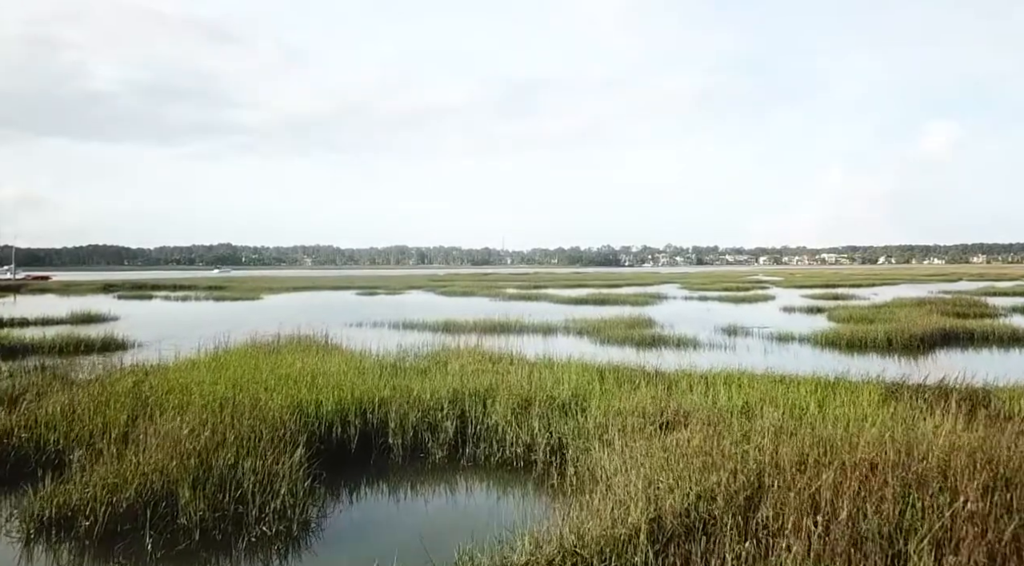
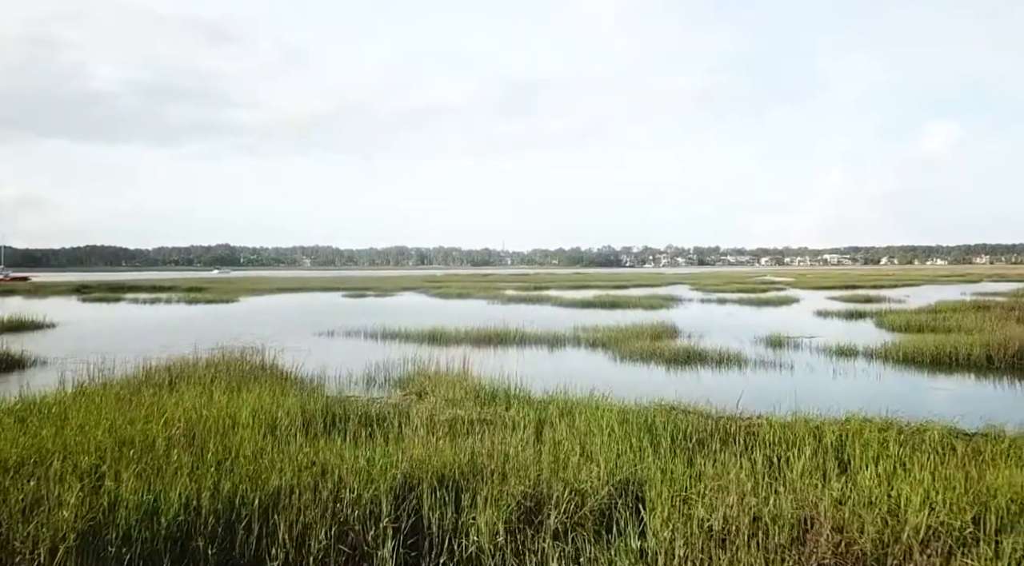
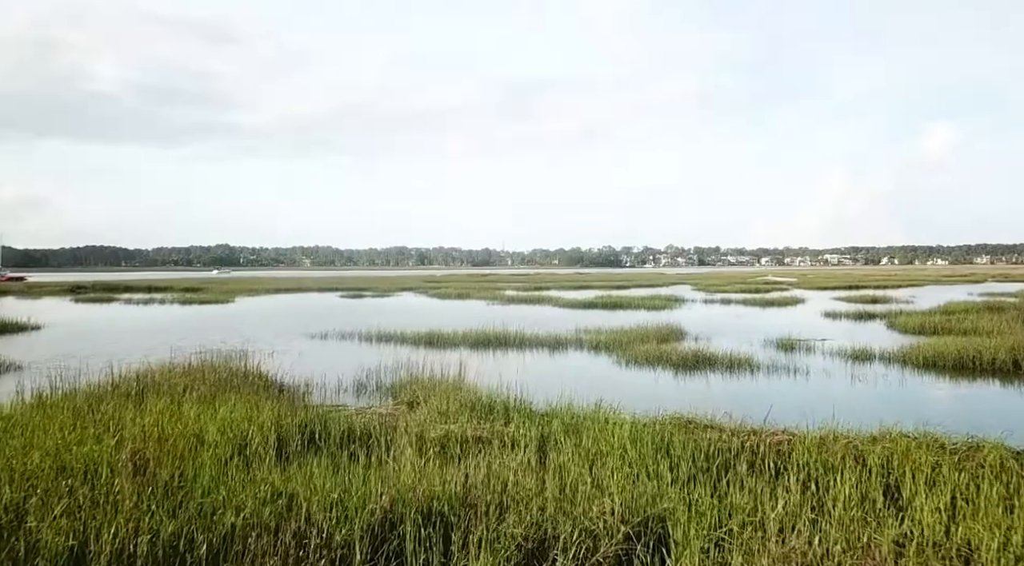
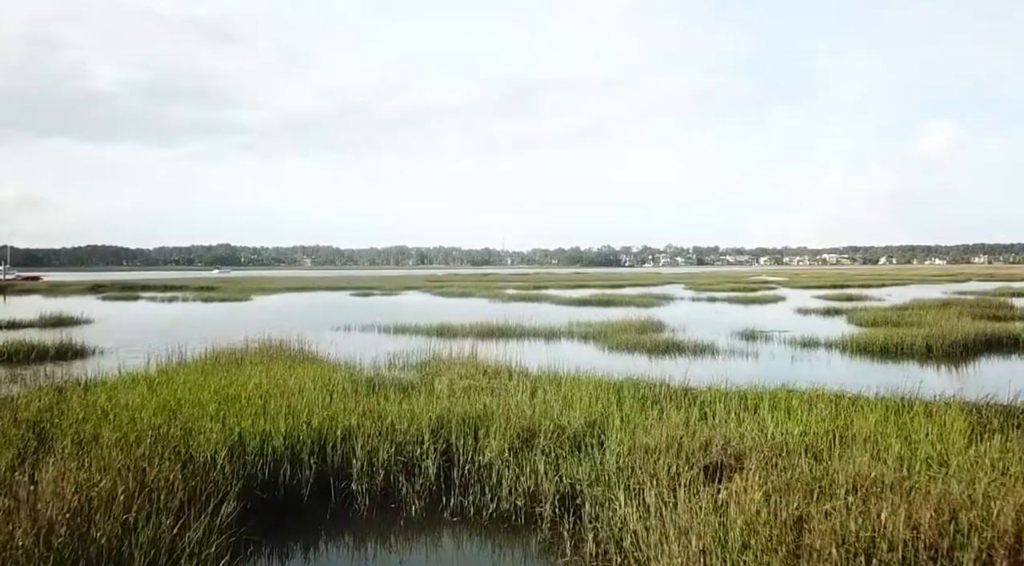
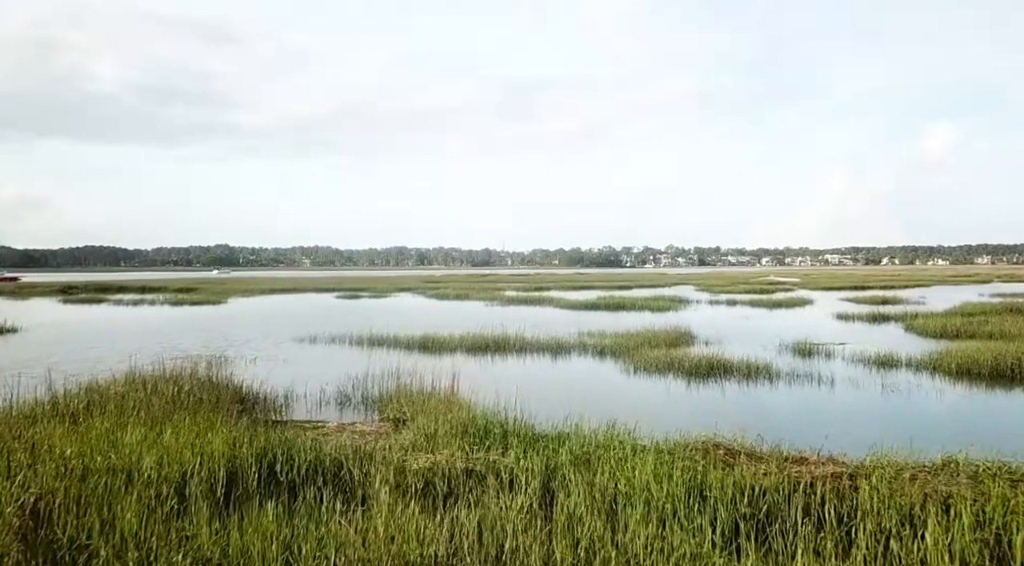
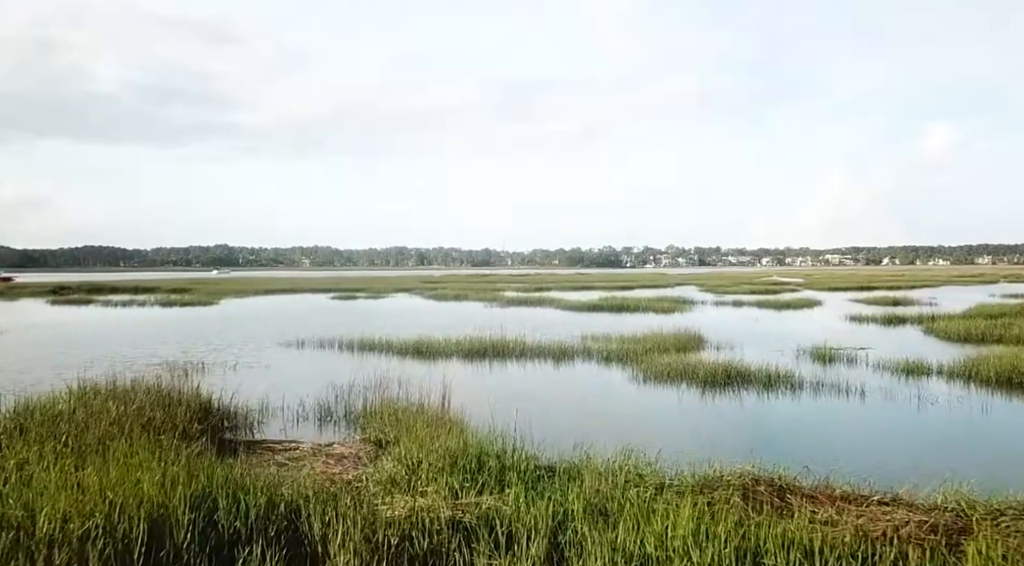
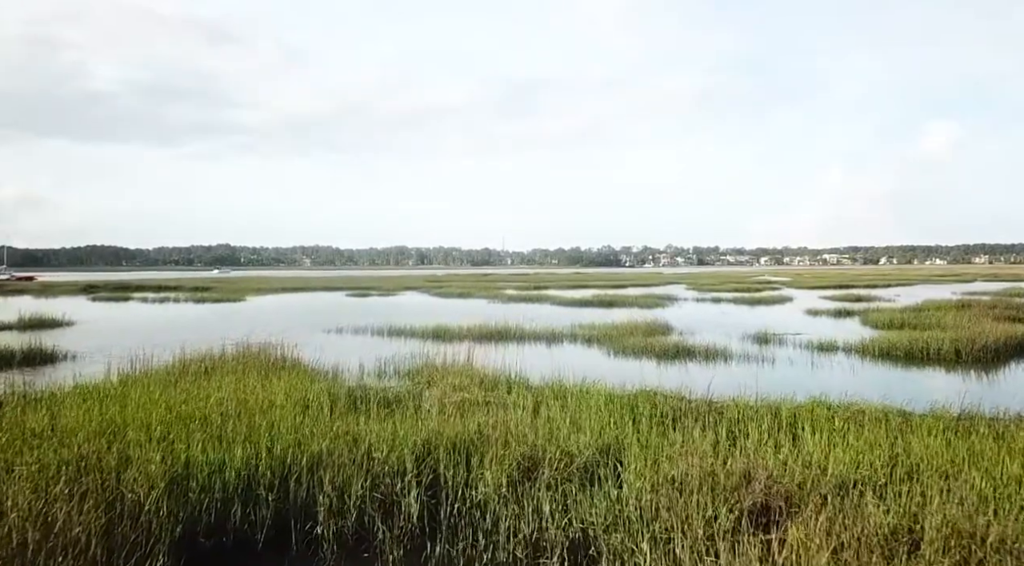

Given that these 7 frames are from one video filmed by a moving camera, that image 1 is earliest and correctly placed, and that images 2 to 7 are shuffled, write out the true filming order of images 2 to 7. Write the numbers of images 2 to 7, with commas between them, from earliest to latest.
4, 7, 2, 3, 5, 6
